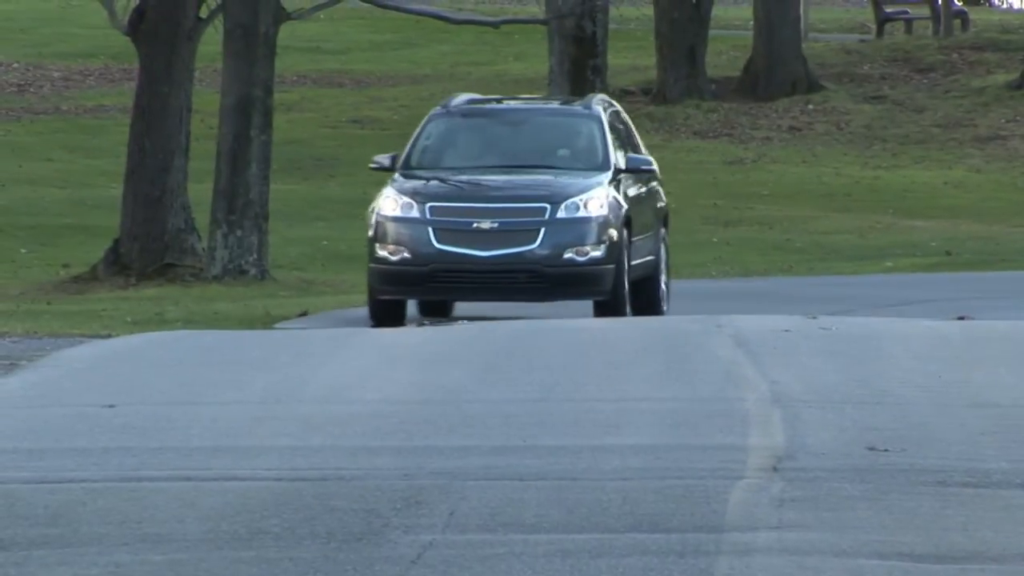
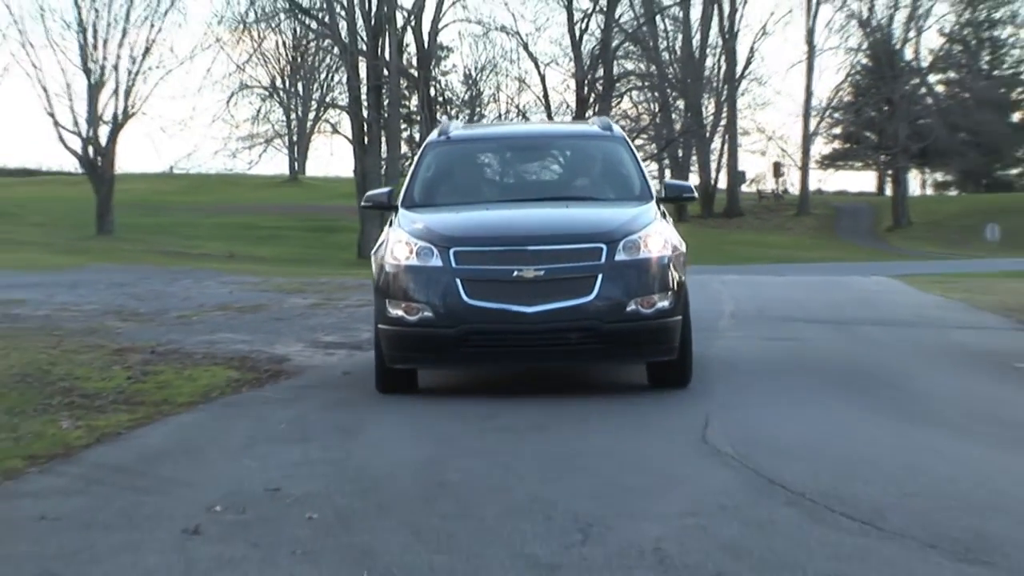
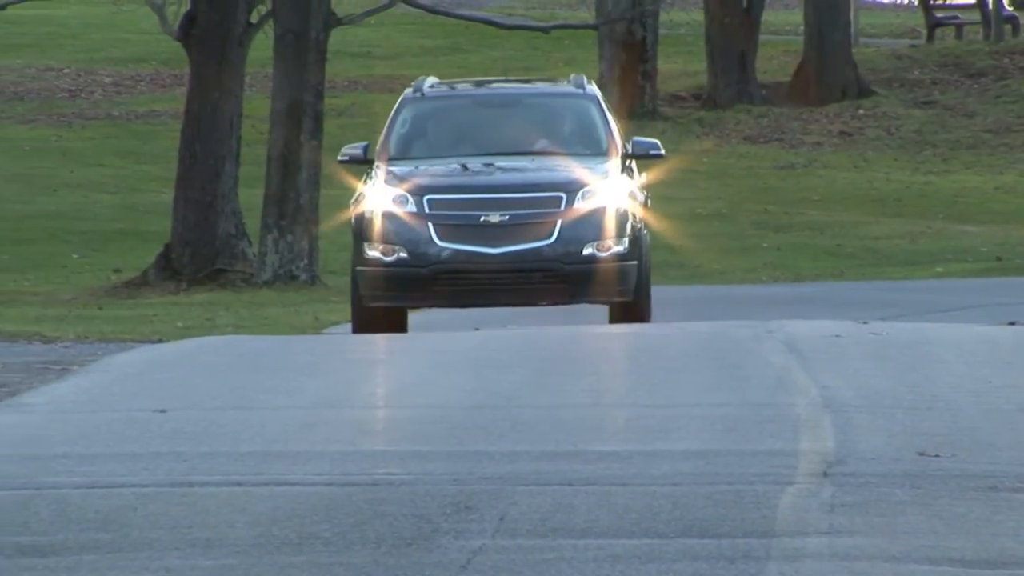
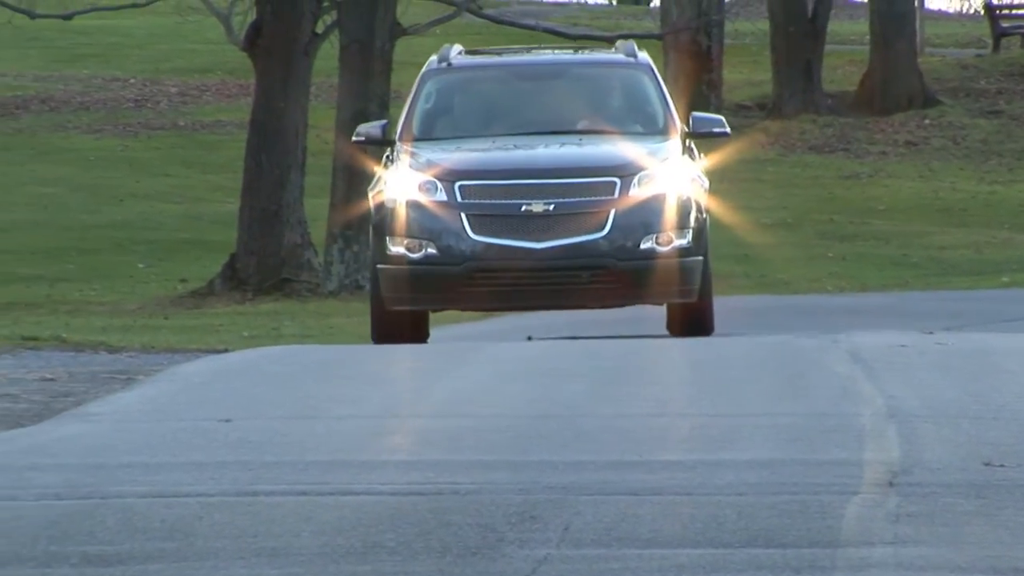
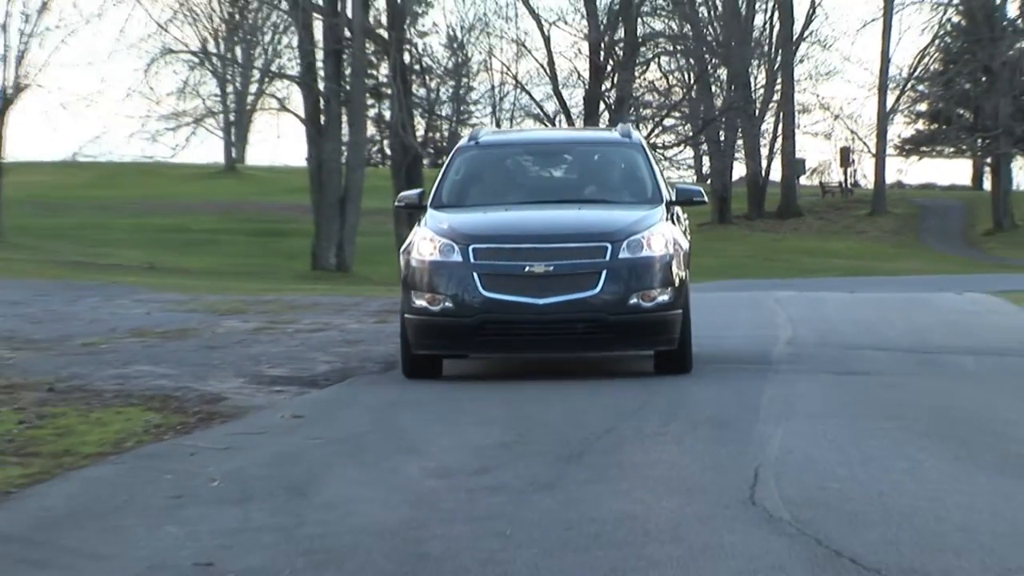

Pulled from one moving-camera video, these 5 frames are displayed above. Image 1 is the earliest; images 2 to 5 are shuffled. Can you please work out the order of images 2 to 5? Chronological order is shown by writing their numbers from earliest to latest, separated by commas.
3, 4, 5, 2
